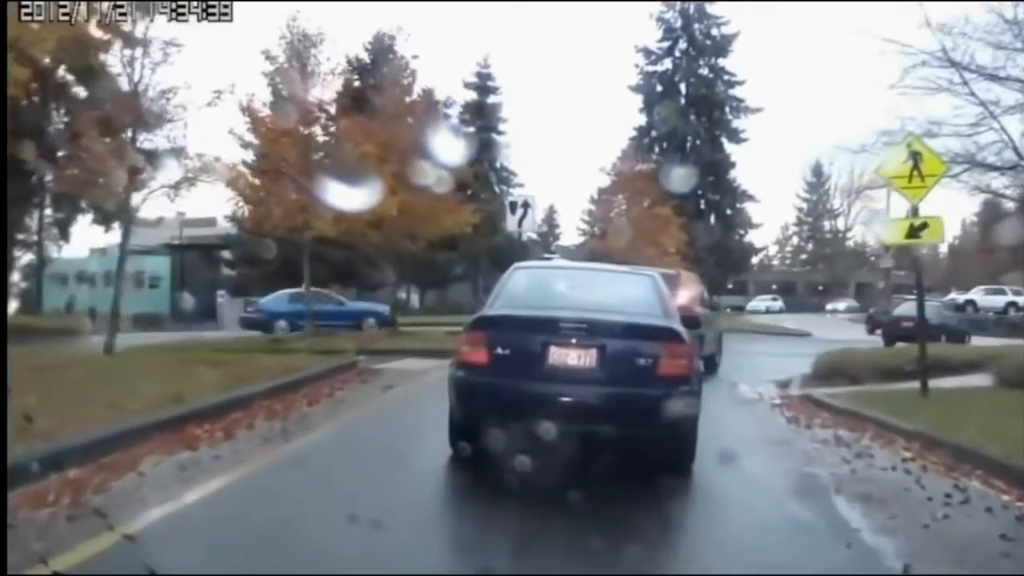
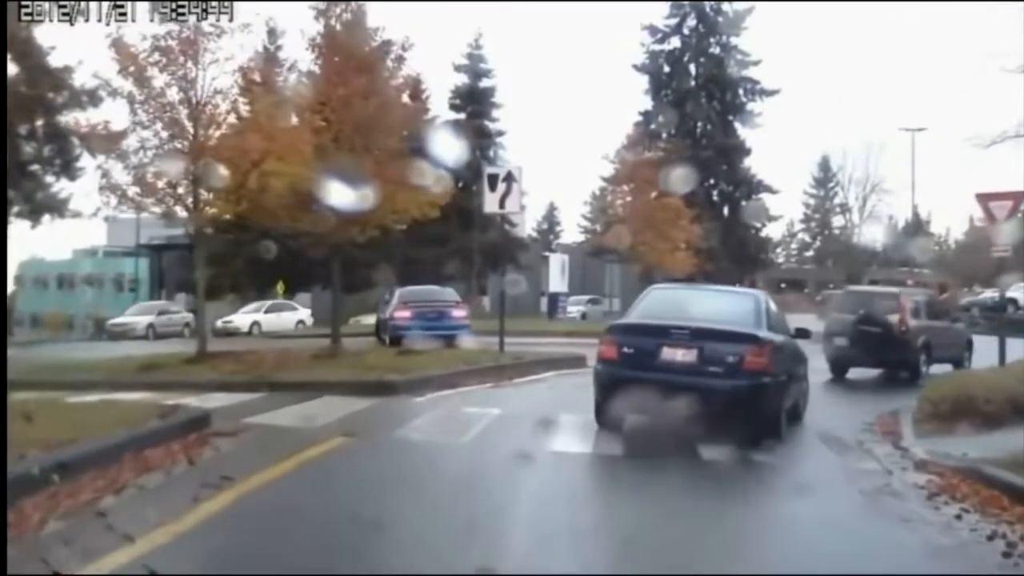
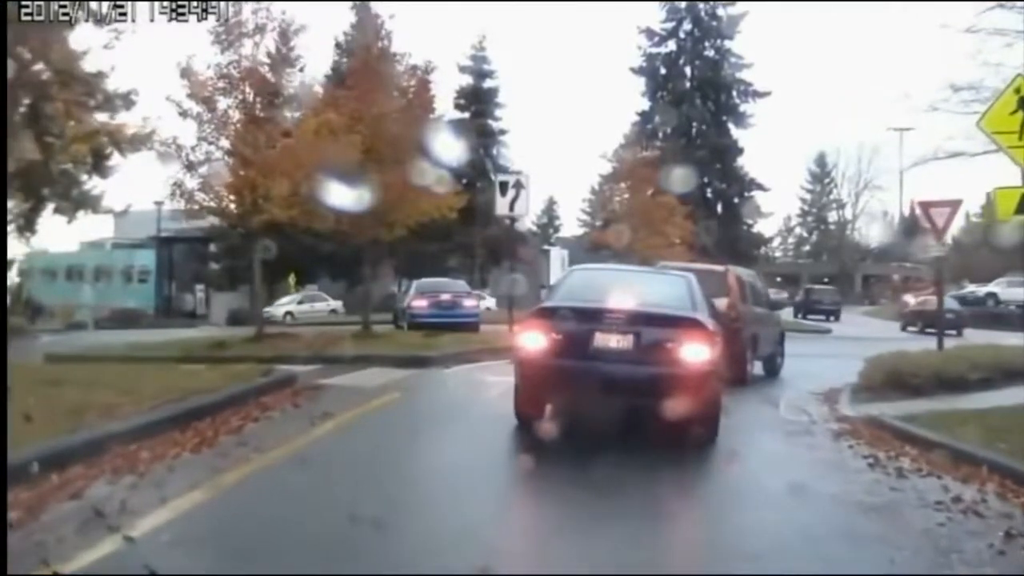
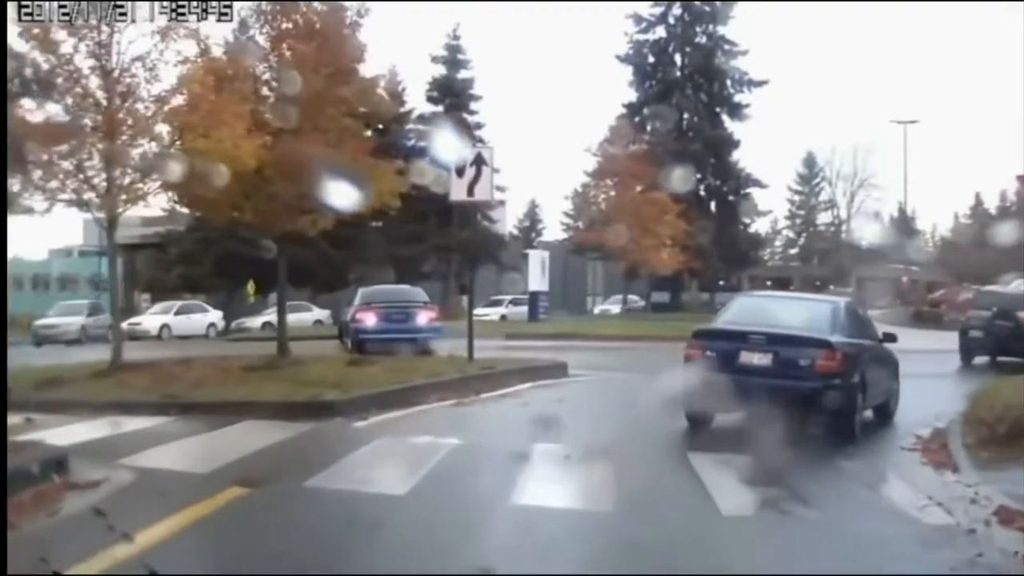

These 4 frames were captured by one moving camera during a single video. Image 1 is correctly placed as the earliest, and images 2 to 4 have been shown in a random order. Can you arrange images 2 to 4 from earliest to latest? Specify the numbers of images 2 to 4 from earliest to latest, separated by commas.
3, 2, 4
